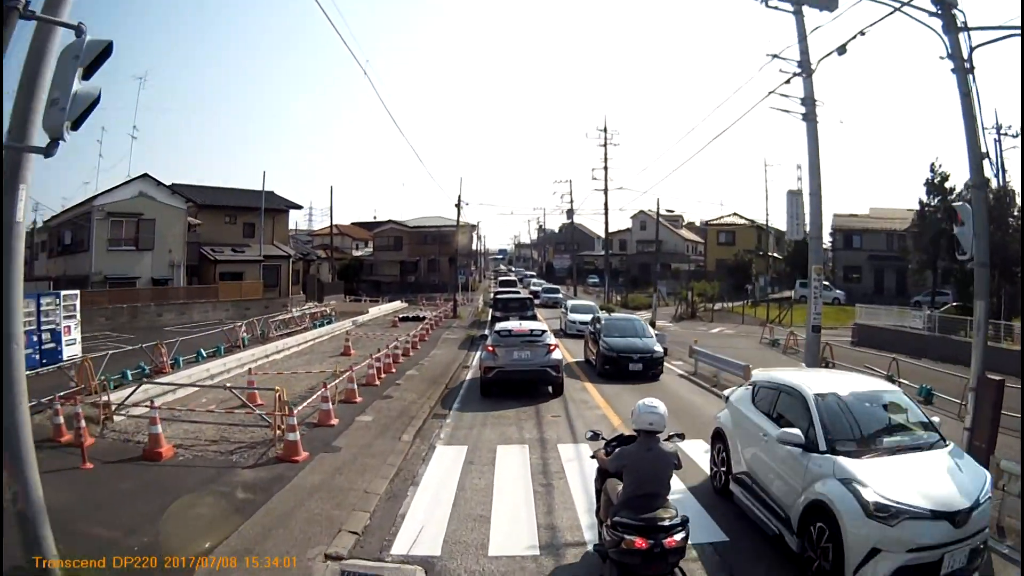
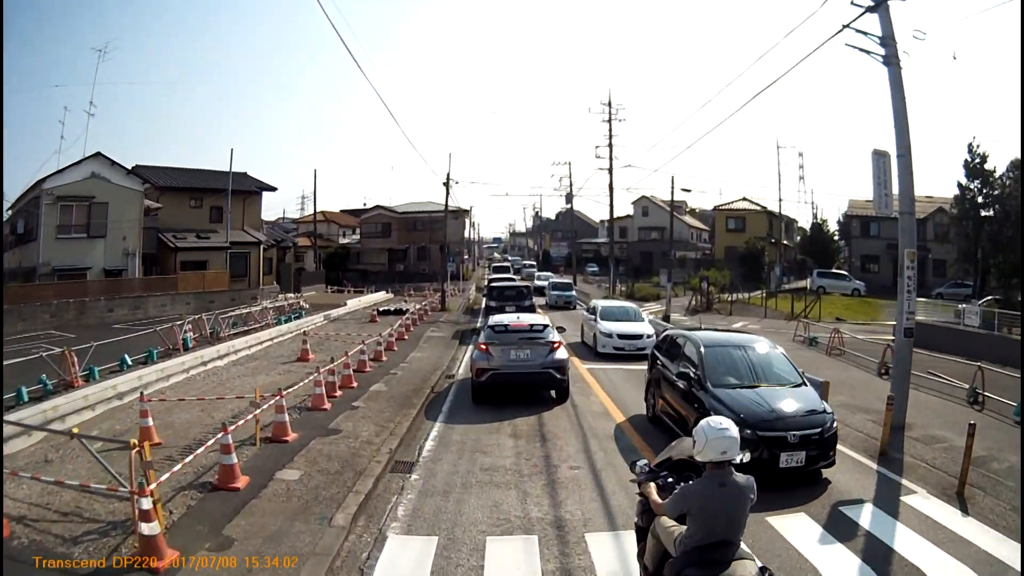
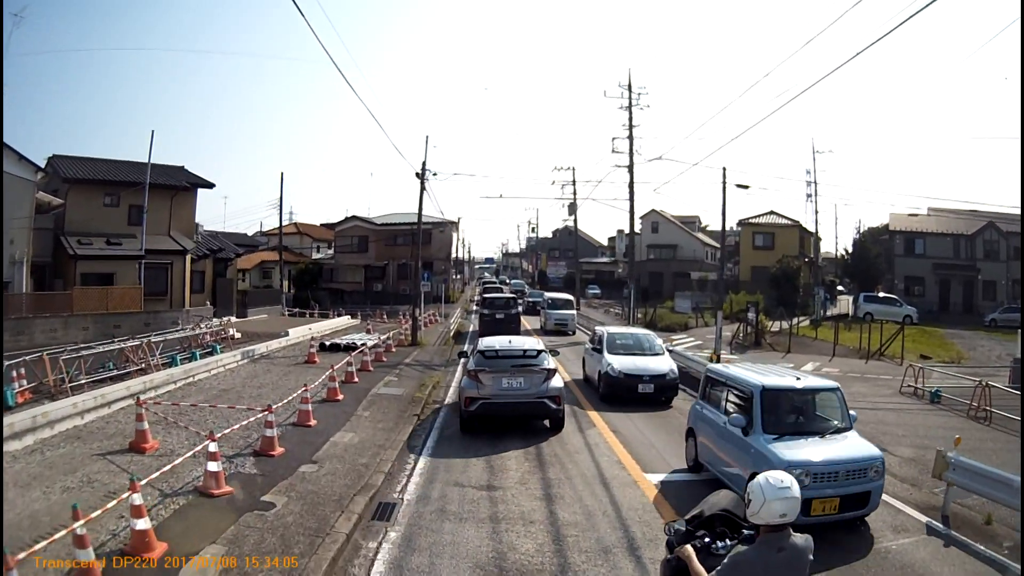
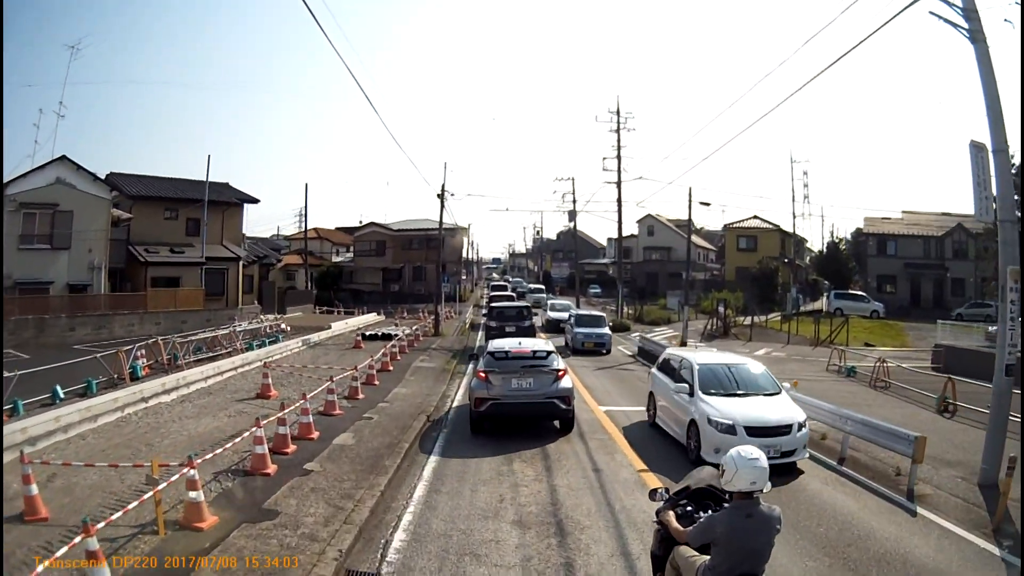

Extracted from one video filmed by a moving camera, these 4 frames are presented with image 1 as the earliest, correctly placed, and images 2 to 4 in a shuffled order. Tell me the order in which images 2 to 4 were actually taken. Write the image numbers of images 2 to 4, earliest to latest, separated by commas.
2, 4, 3
